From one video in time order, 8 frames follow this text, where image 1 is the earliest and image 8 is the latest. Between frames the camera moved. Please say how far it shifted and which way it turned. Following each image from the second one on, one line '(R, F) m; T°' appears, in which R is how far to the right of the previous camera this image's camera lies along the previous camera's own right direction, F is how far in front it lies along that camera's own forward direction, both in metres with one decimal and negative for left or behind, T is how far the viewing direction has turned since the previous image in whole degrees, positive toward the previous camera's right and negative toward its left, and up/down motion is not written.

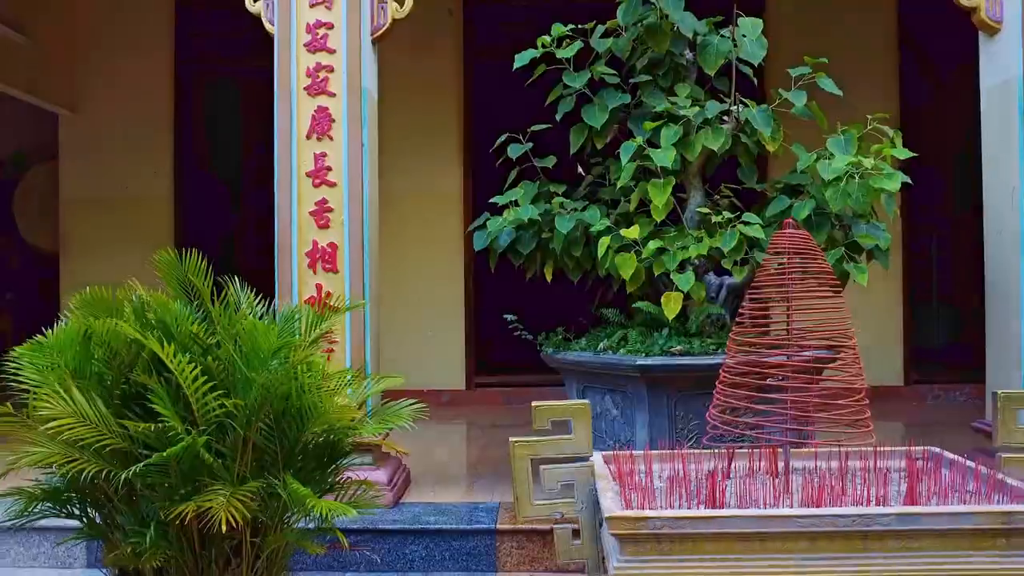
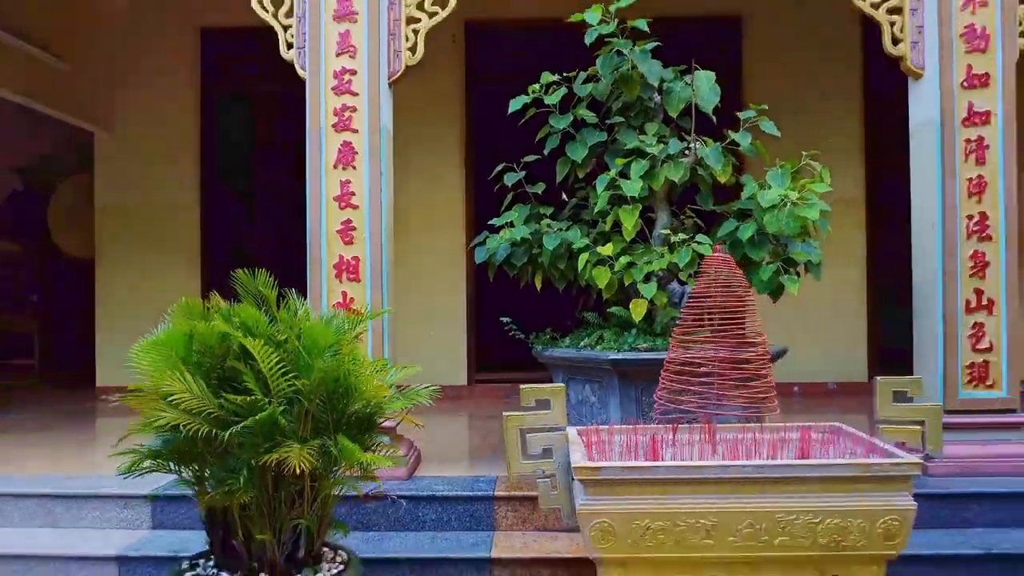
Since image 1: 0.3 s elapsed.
(0.0, -0.4) m; 0°
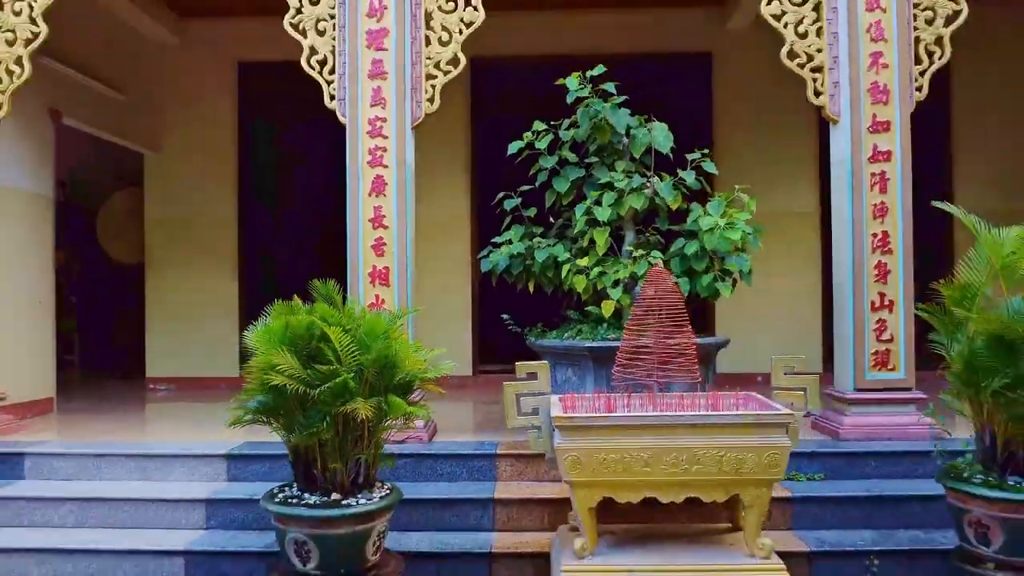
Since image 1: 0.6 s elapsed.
(0.0, -0.7) m; 0°
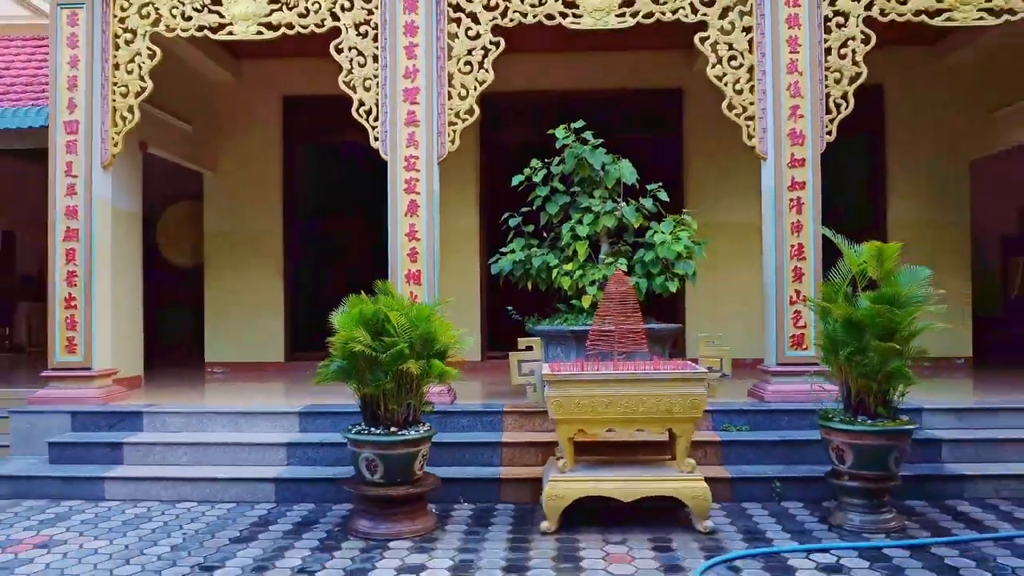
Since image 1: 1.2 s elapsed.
(0.0, -1.1) m; 0°
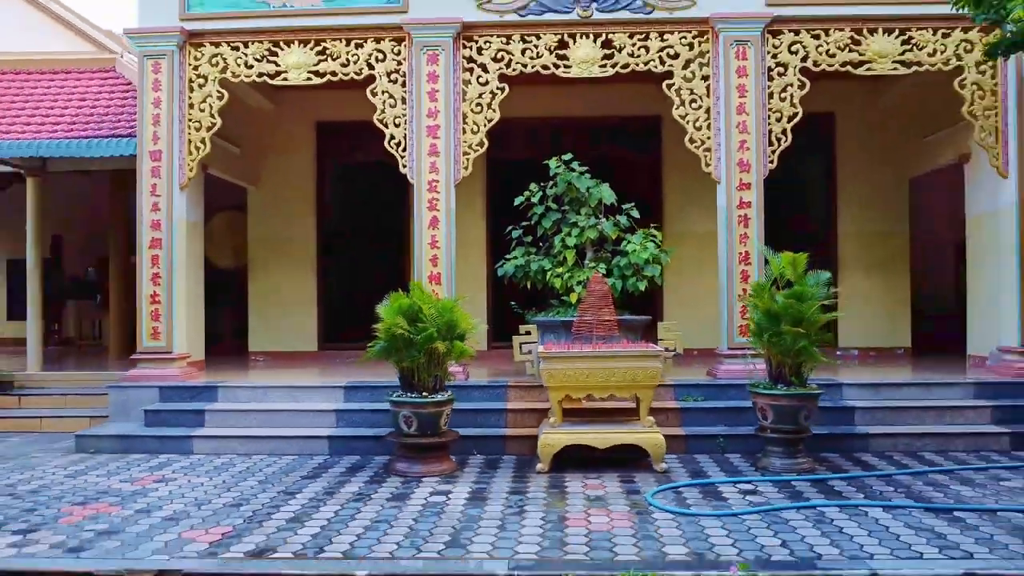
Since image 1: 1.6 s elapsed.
(0.0, -1.1) m; 0°
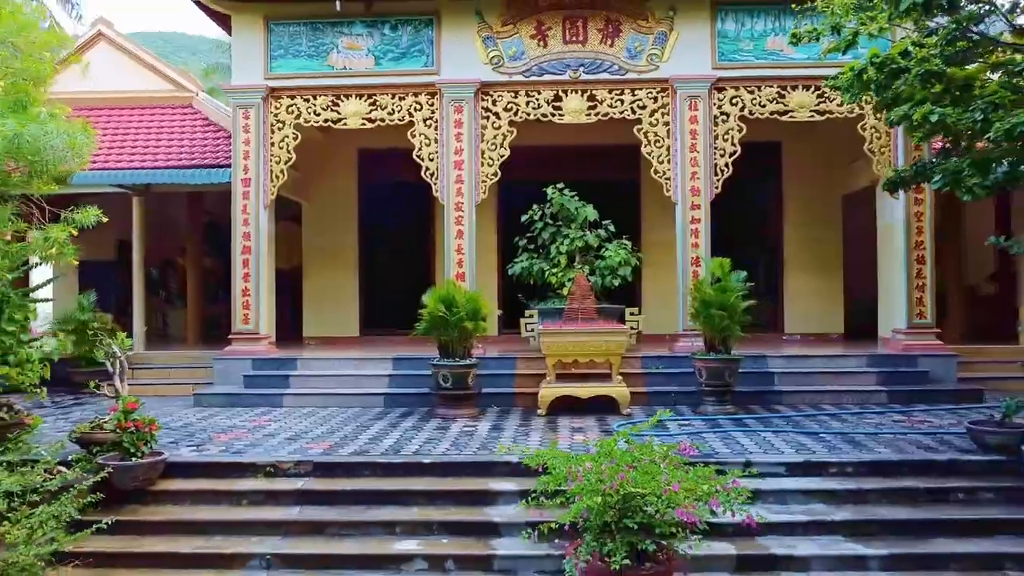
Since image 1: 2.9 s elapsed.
(0.0, -1.8) m; 0°
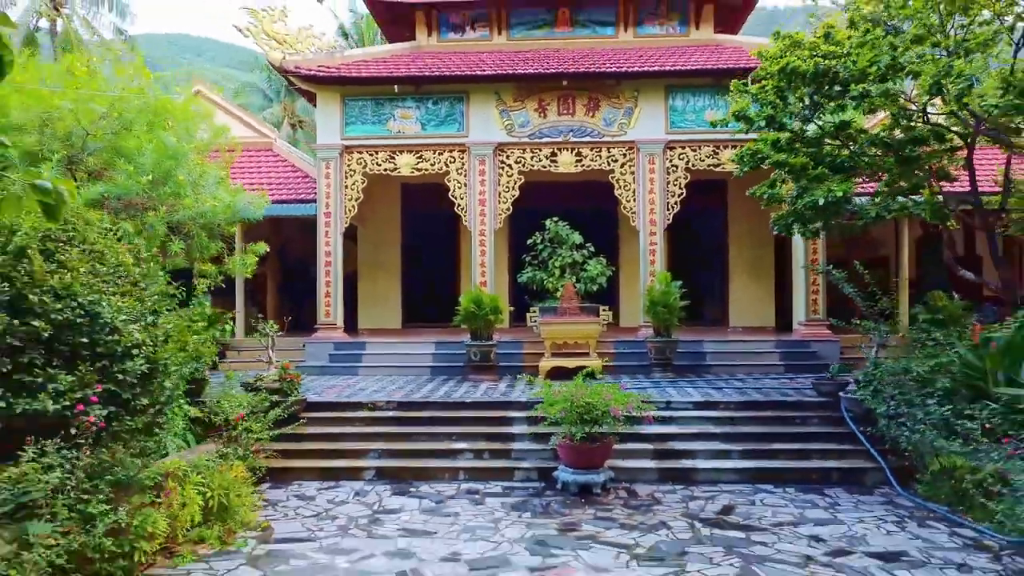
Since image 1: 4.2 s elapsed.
(-0.1, -2.9) m; 0°
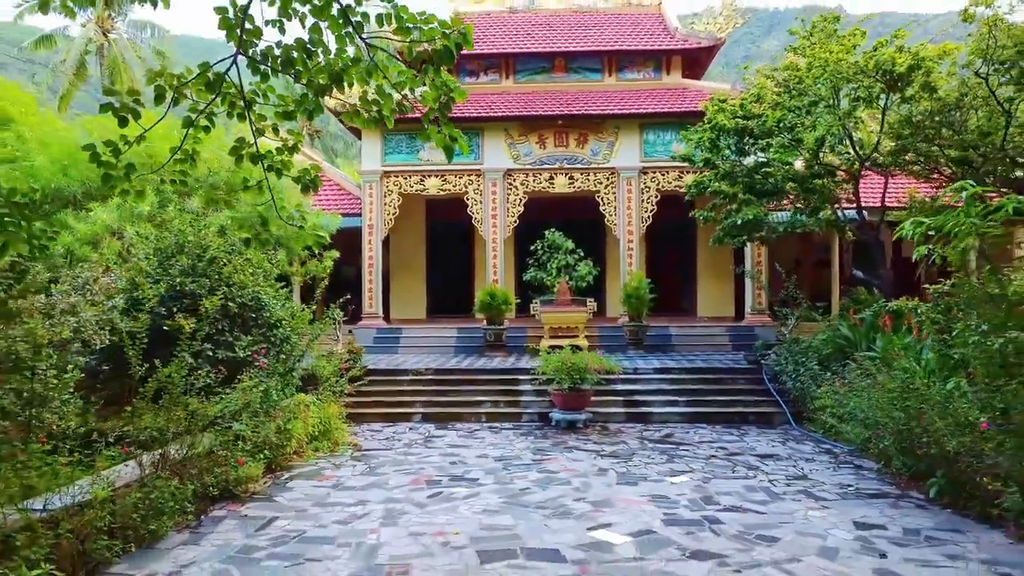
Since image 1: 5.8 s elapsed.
(-0.1, -2.6) m; 0°
